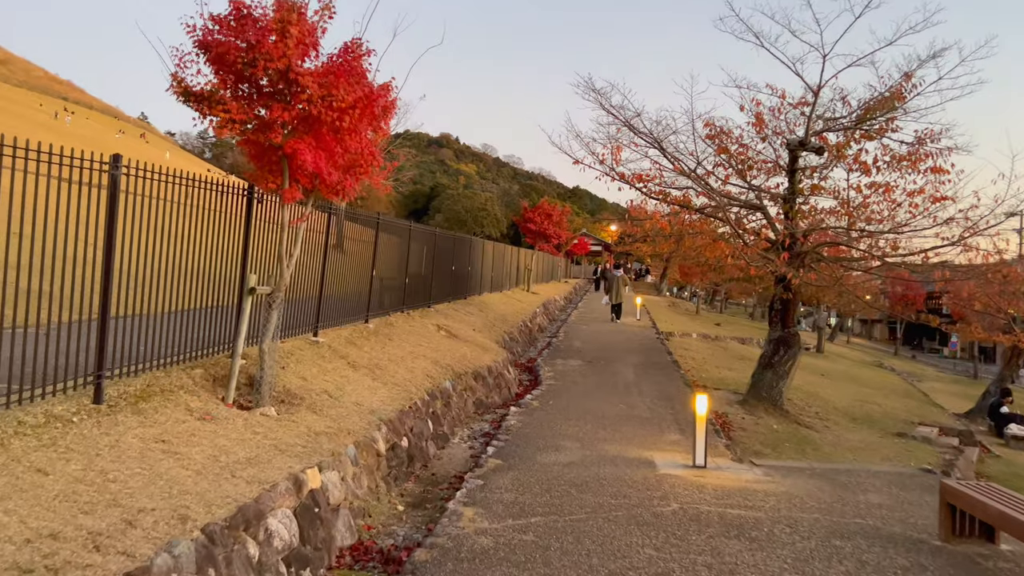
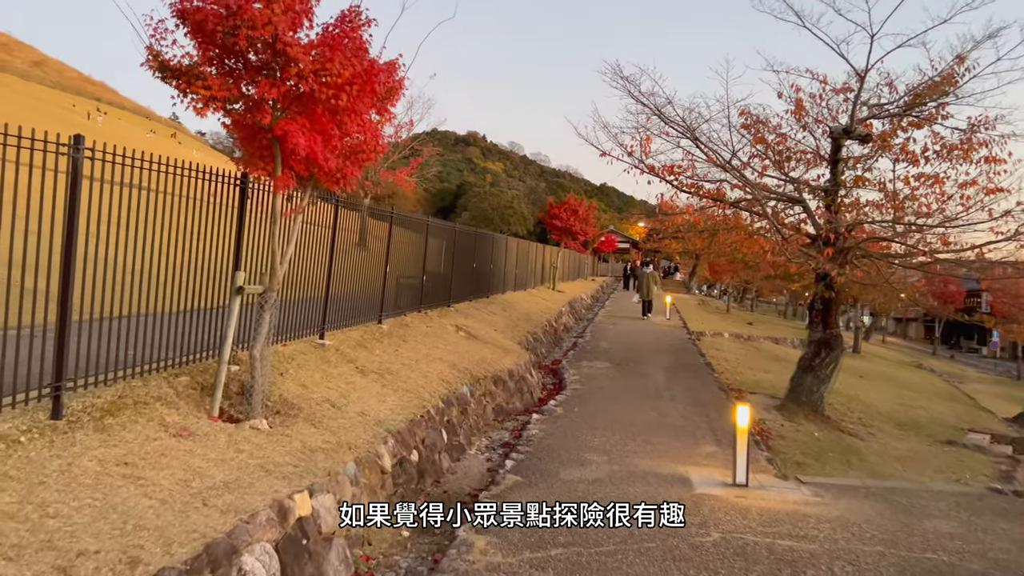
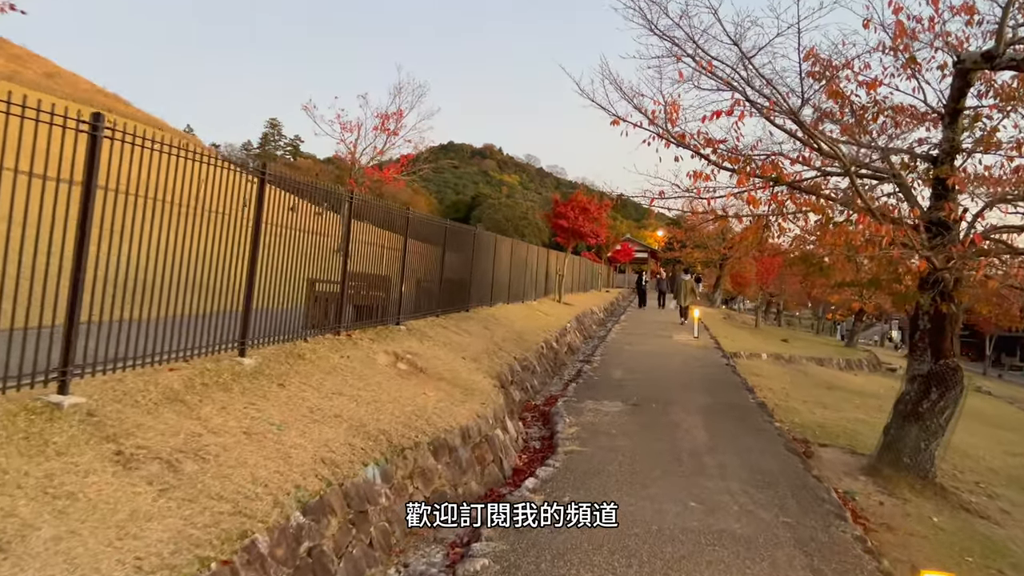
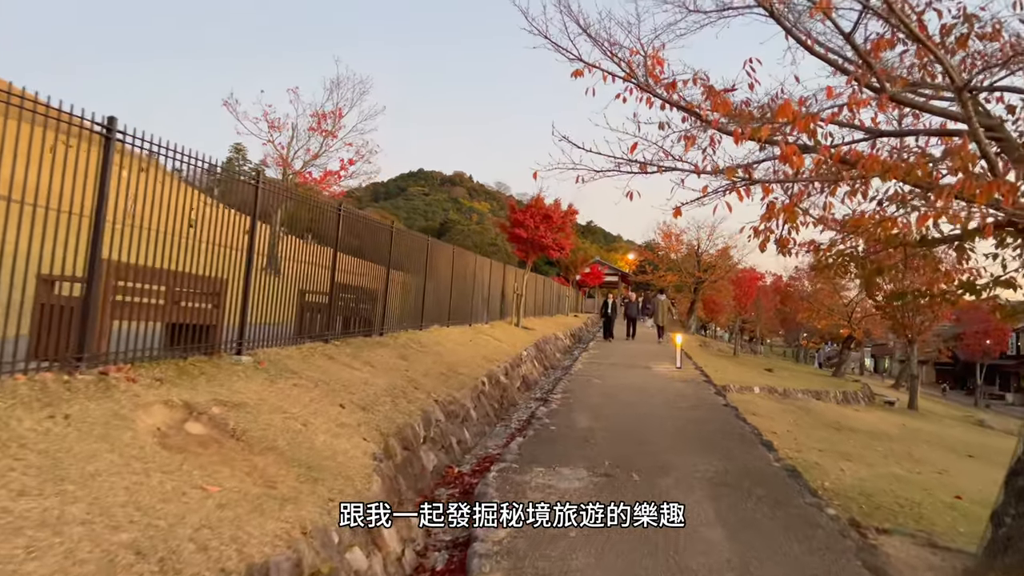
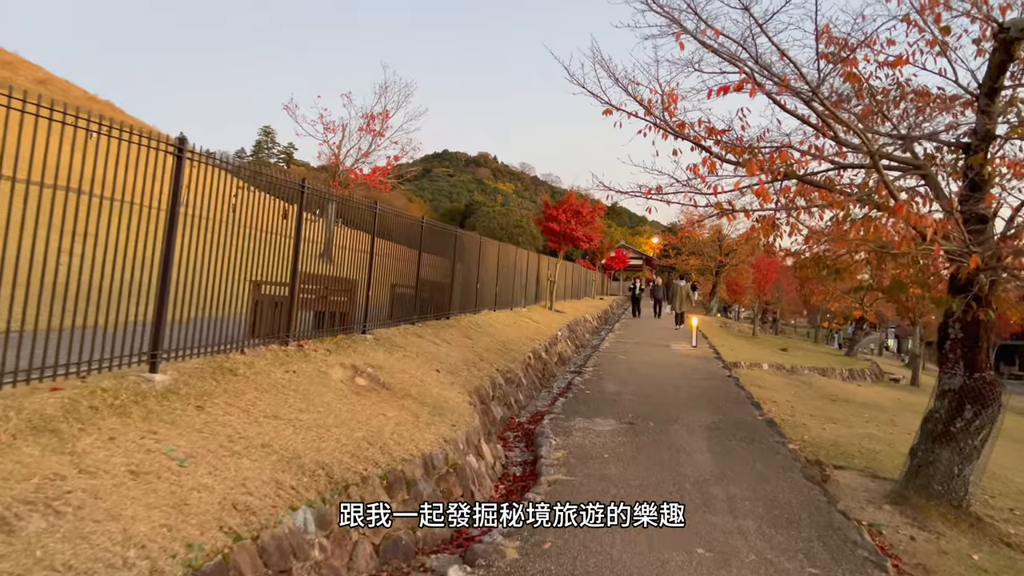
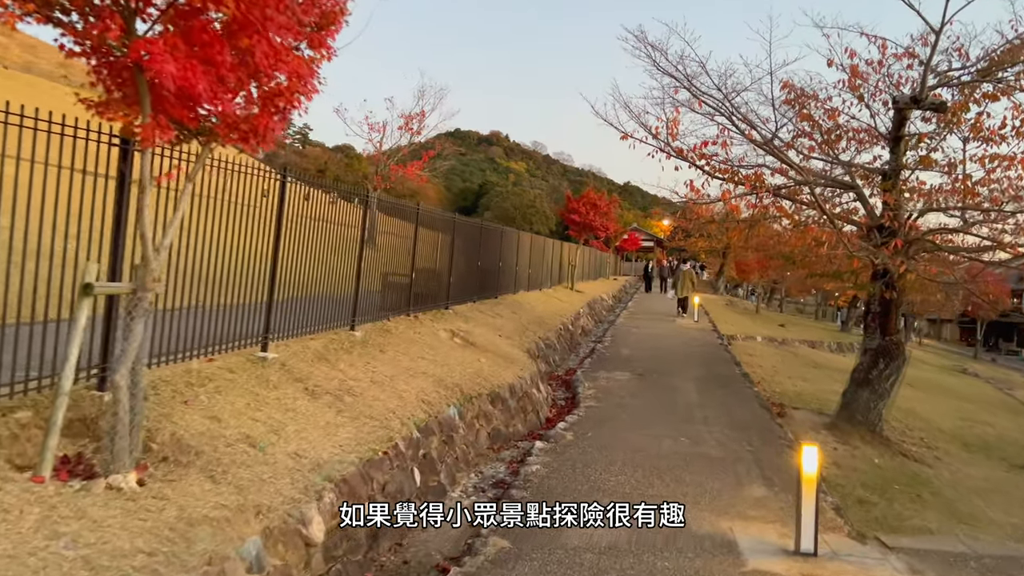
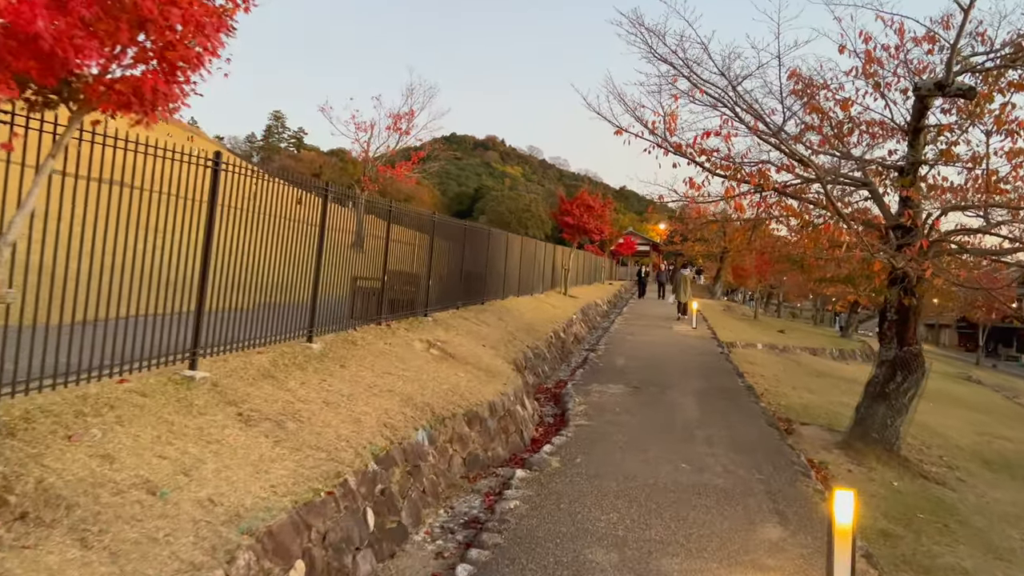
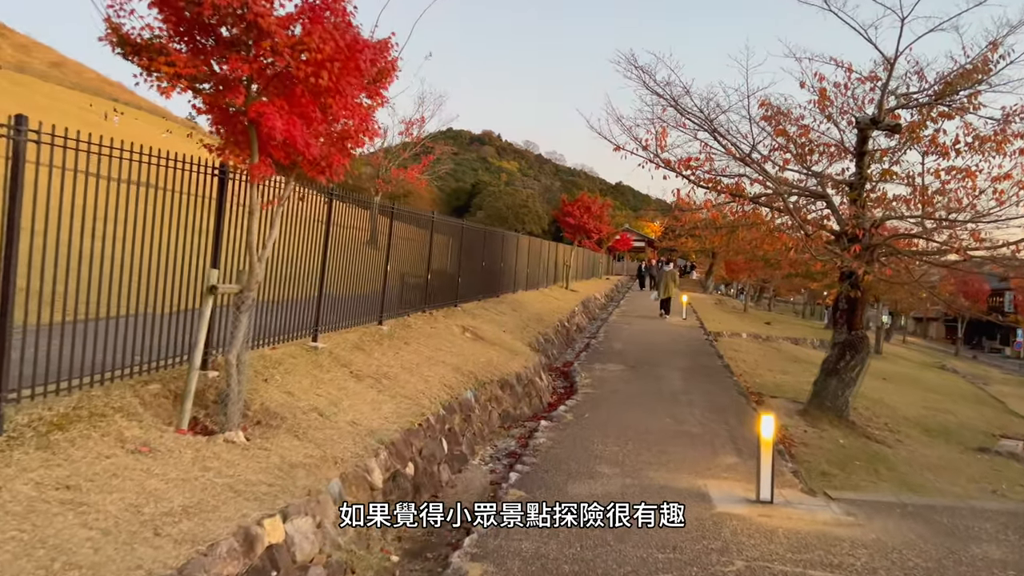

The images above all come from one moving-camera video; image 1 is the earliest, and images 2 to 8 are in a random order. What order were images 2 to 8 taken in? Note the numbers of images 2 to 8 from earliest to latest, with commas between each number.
2, 8, 6, 7, 3, 5, 4
